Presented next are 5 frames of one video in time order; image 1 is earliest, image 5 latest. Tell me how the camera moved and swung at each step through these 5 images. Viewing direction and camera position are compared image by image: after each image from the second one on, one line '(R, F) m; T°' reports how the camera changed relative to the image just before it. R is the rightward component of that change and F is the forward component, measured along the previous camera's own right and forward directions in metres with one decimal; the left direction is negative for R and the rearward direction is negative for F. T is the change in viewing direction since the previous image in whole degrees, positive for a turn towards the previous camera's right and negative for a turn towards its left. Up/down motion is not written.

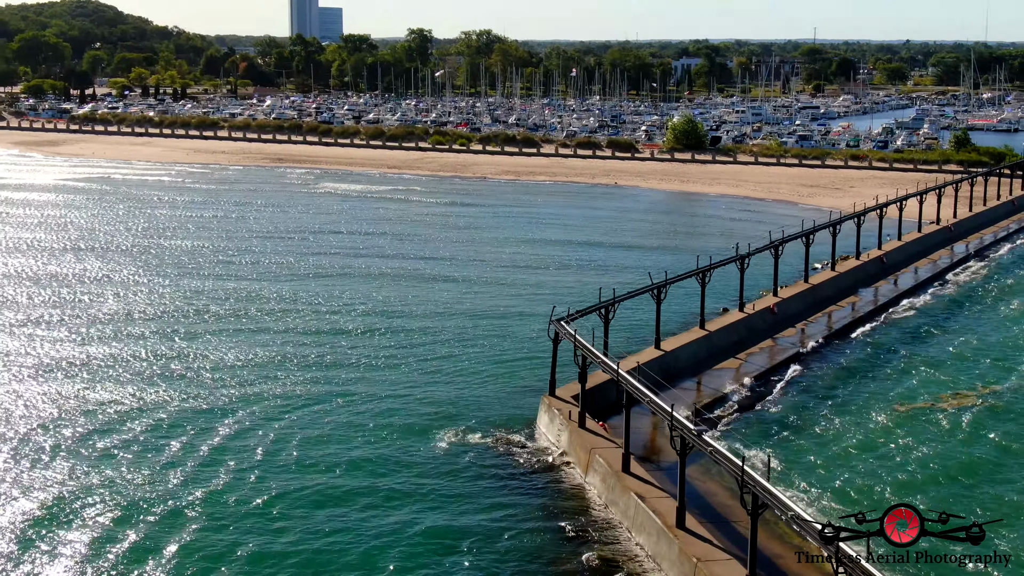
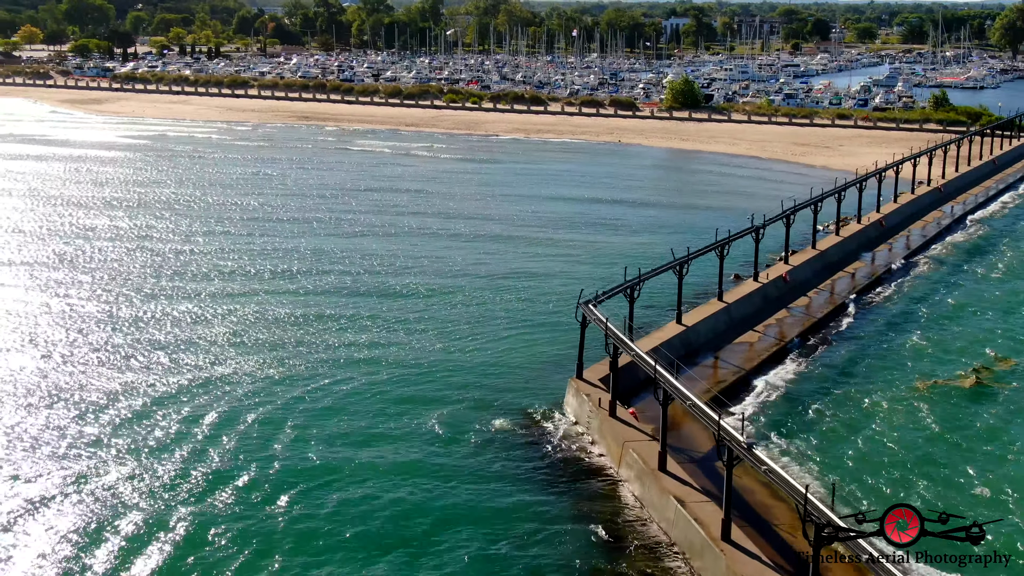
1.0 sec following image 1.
(+0.4, -1.4) m; -1°
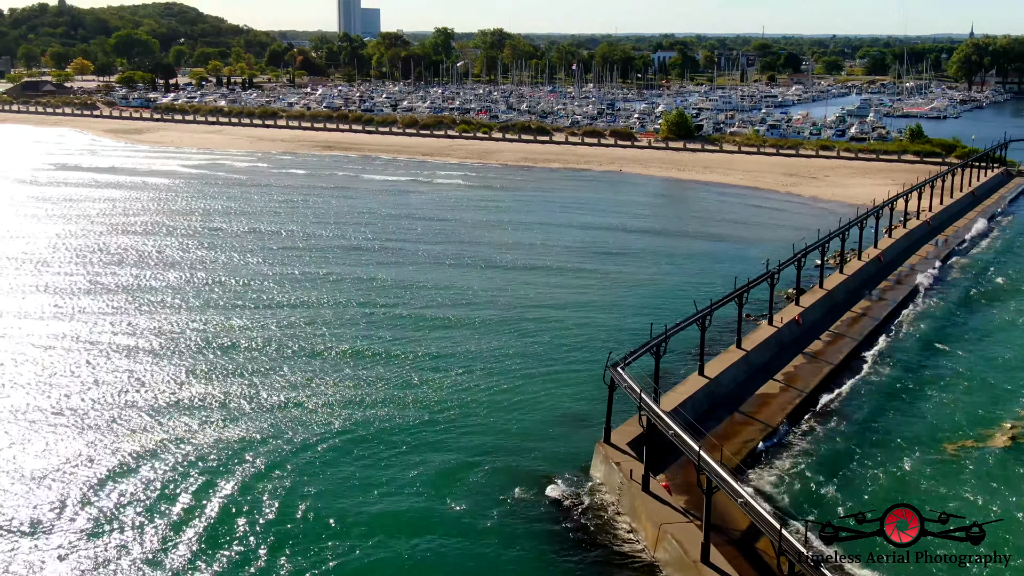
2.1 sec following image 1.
(+0.4, -1.3) m; -2°
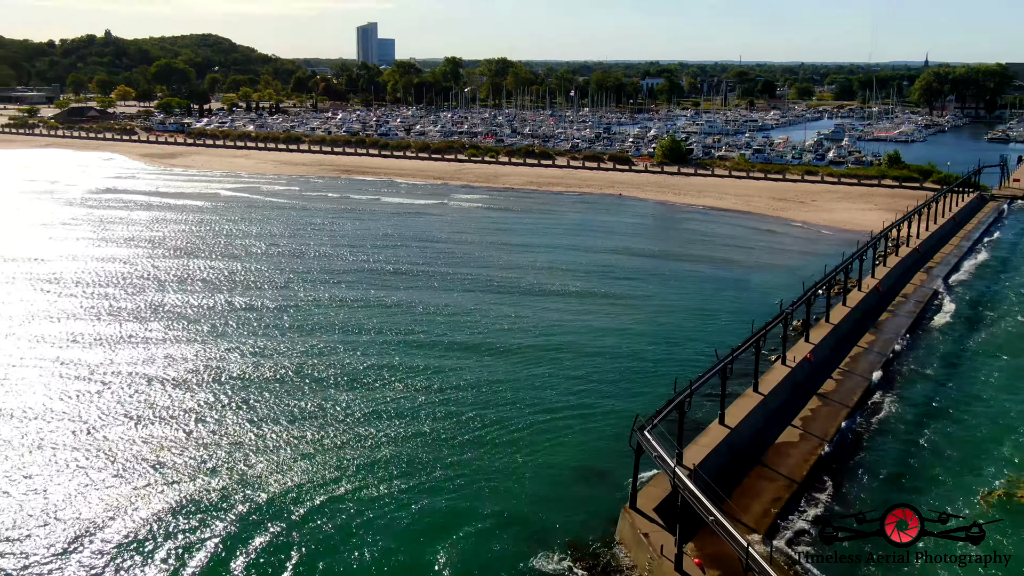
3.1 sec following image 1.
(+0.5, -1.4) m; -1°
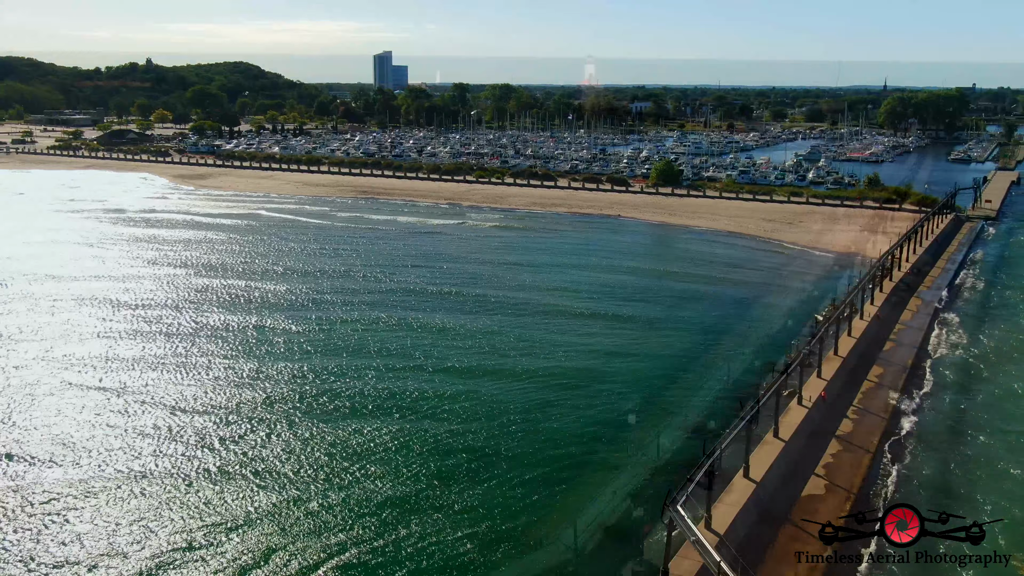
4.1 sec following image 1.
(+0.6, -1.5) m; -2°
